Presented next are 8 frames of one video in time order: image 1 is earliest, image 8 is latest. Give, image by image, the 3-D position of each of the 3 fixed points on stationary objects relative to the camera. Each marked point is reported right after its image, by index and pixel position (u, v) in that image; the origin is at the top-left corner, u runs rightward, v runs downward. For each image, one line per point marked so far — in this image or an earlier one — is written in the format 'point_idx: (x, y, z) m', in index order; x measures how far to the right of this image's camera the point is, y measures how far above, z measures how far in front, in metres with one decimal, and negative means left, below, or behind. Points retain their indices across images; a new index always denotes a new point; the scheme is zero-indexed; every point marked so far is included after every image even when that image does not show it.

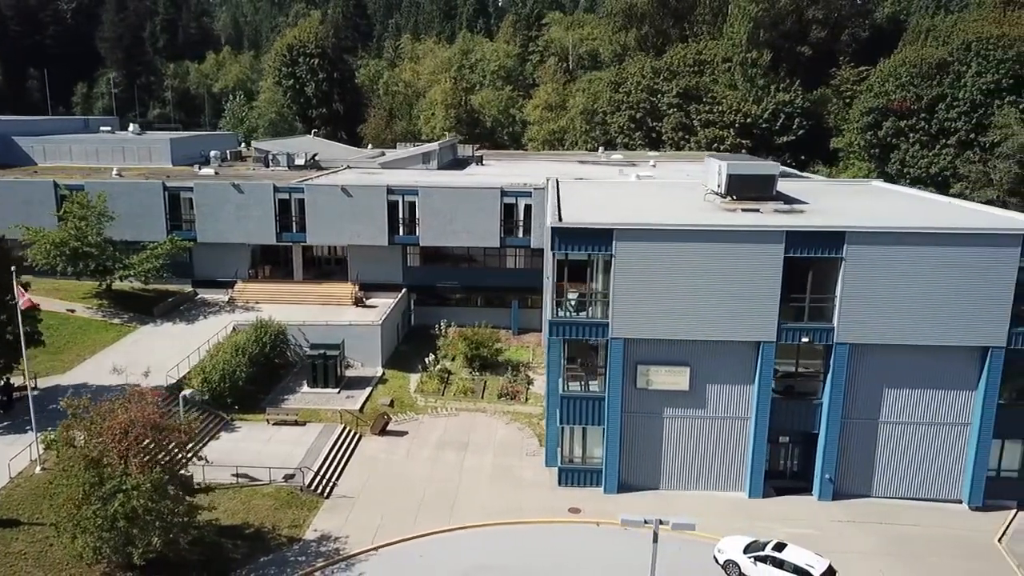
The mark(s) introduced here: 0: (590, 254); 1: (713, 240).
0: (+1.9, +0.8, +19.9) m
1: (+4.8, +1.2, +19.5) m
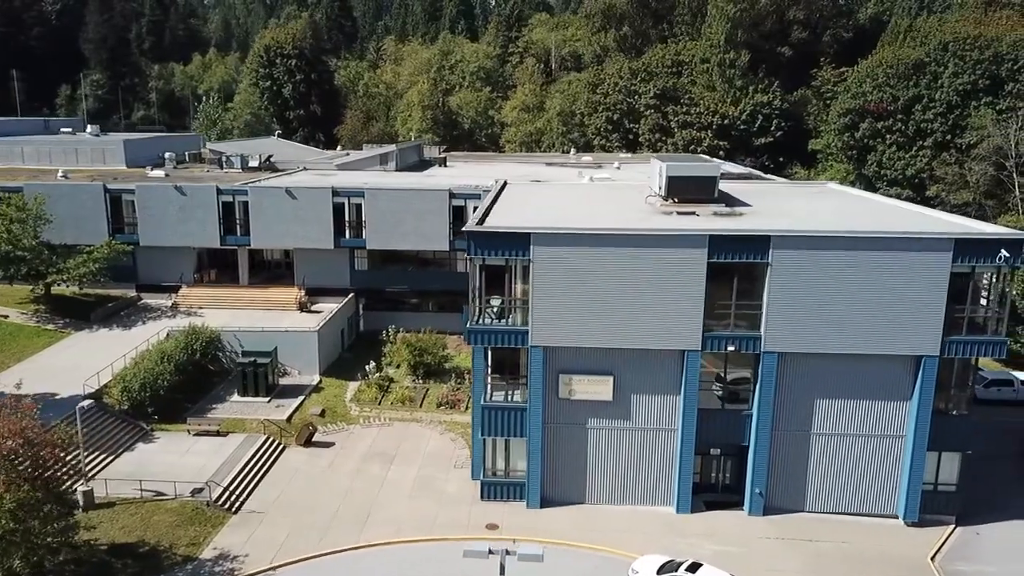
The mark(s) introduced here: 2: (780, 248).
0: (-0.1, +0.7, +19.0) m
1: (+2.8, +1.0, +18.6) m
2: (+6.1, +0.9, +18.4) m
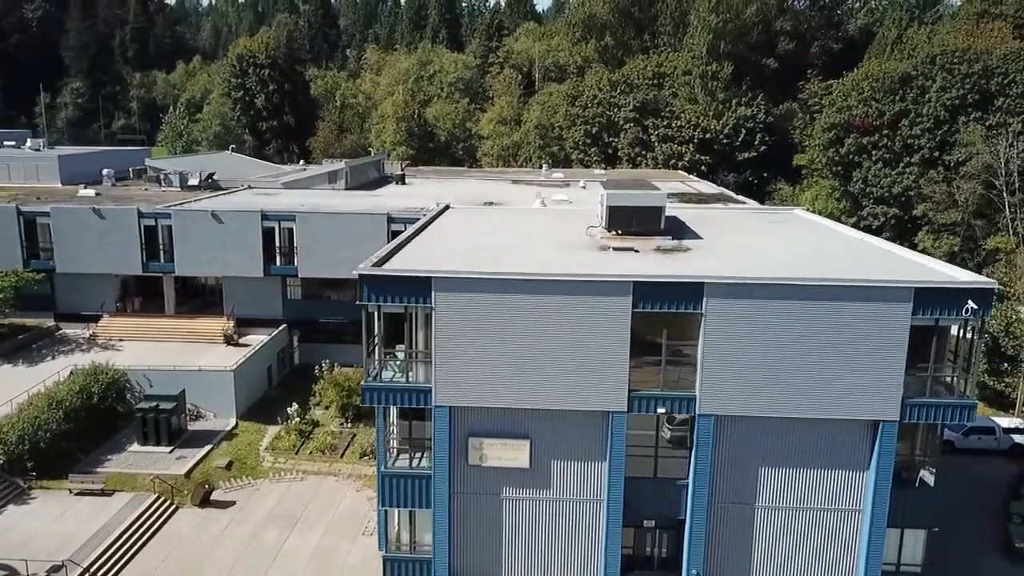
0: (-2.2, -0.4, +16.6) m
1: (+0.7, -0.1, +16.2) m
2: (+4.0, -0.2, +16.0) m
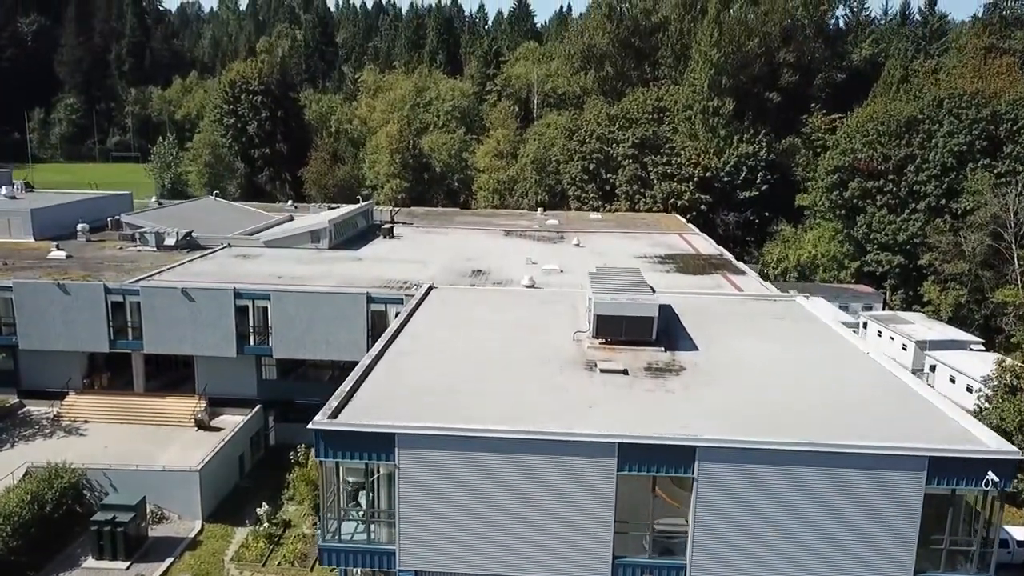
0: (-2.7, -3.2, +15.1) m
1: (+0.2, -2.9, +14.7) m
2: (+3.5, -3.1, +14.5) m
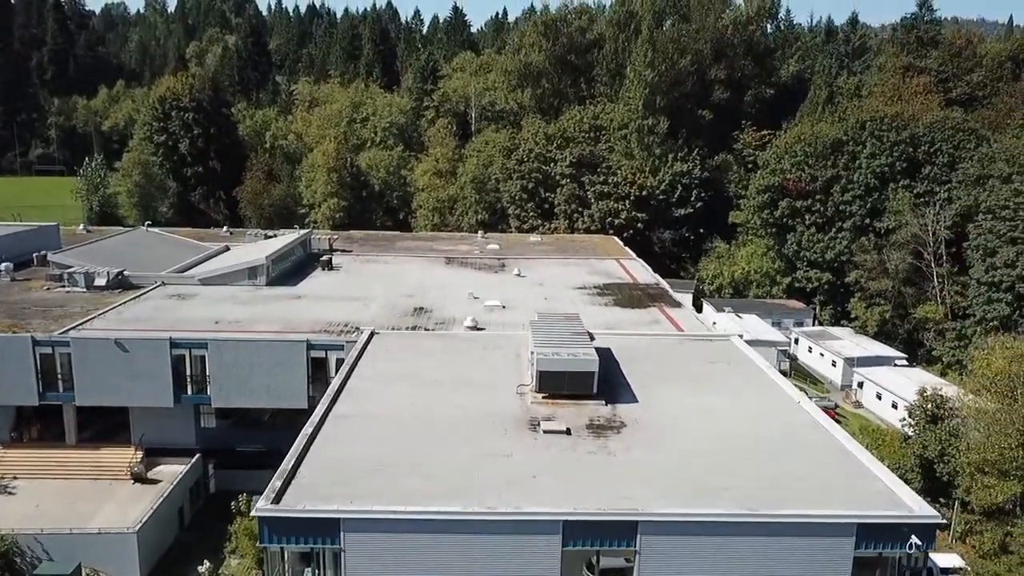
0: (-3.7, -4.8, +15.1) m
1: (-0.8, -4.4, +14.9) m
2: (+2.5, -4.5, +14.9) m
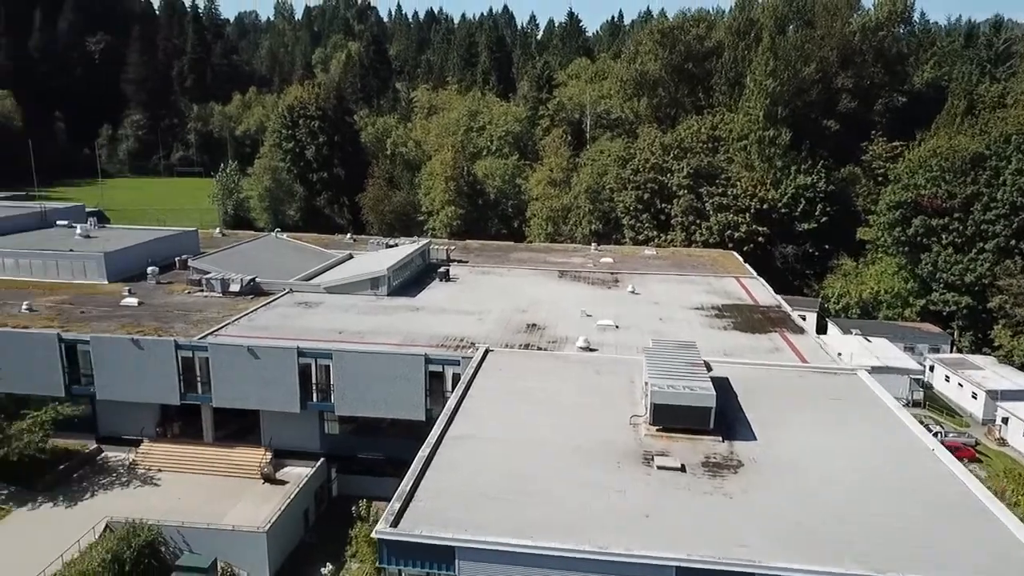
0: (-1.5, -5.4, +15.6) m
1: (+1.4, -5.1, +15.0) m
2: (+4.6, -5.3, +14.6) m
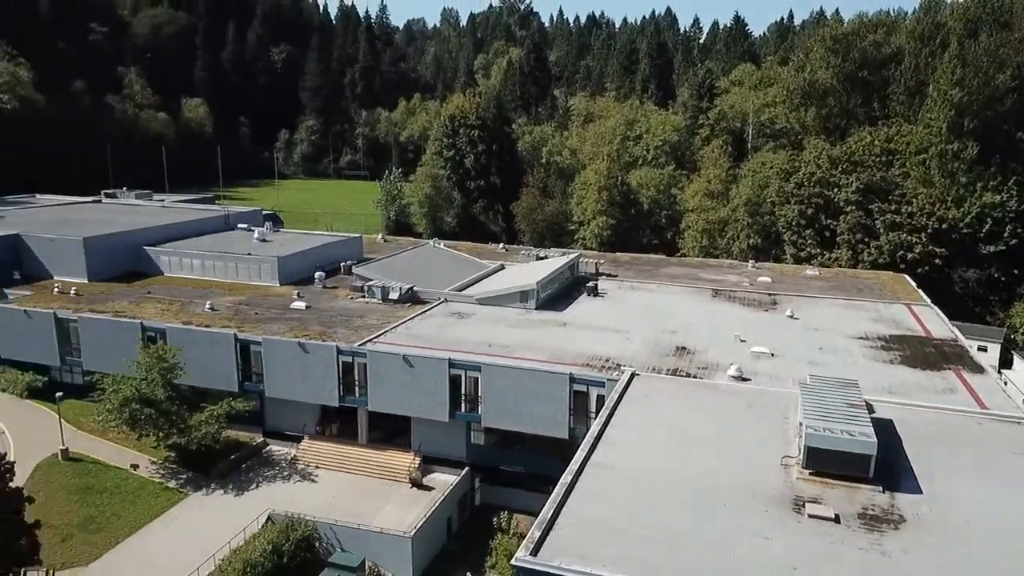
0: (+1.1, -6.1, +15.6) m
1: (+3.8, -5.9, +14.5) m
2: (+6.9, -6.2, +13.5) m
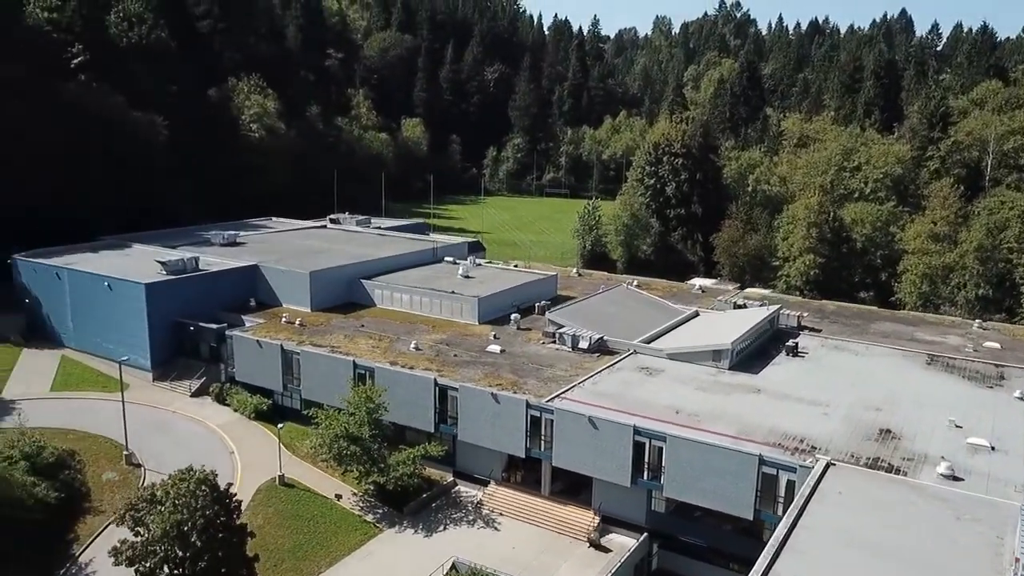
0: (+4.2, -8.6, +15.3) m
1: (+6.6, -8.5, +13.6) m
2: (+9.3, -9.0, +11.8) m
